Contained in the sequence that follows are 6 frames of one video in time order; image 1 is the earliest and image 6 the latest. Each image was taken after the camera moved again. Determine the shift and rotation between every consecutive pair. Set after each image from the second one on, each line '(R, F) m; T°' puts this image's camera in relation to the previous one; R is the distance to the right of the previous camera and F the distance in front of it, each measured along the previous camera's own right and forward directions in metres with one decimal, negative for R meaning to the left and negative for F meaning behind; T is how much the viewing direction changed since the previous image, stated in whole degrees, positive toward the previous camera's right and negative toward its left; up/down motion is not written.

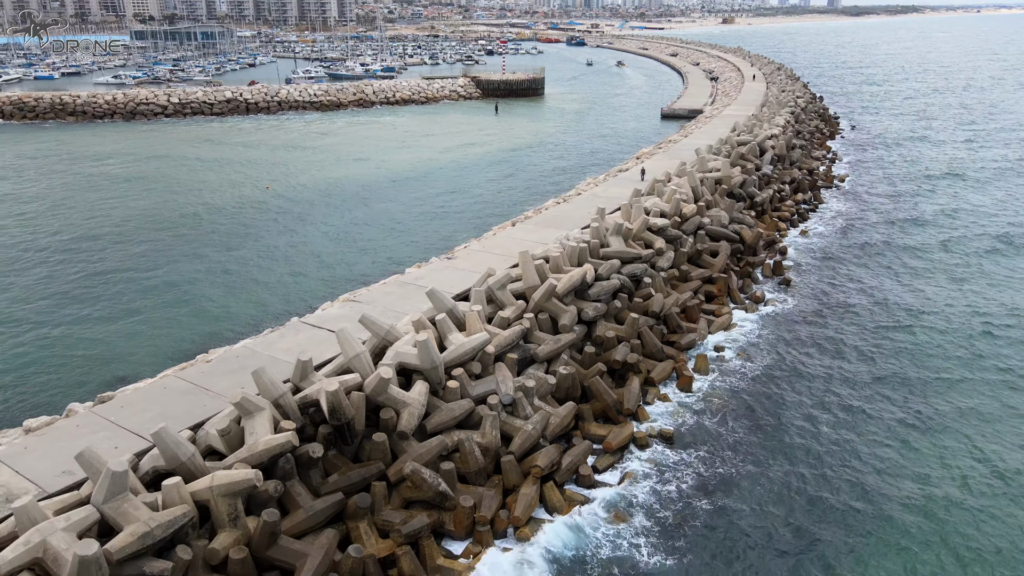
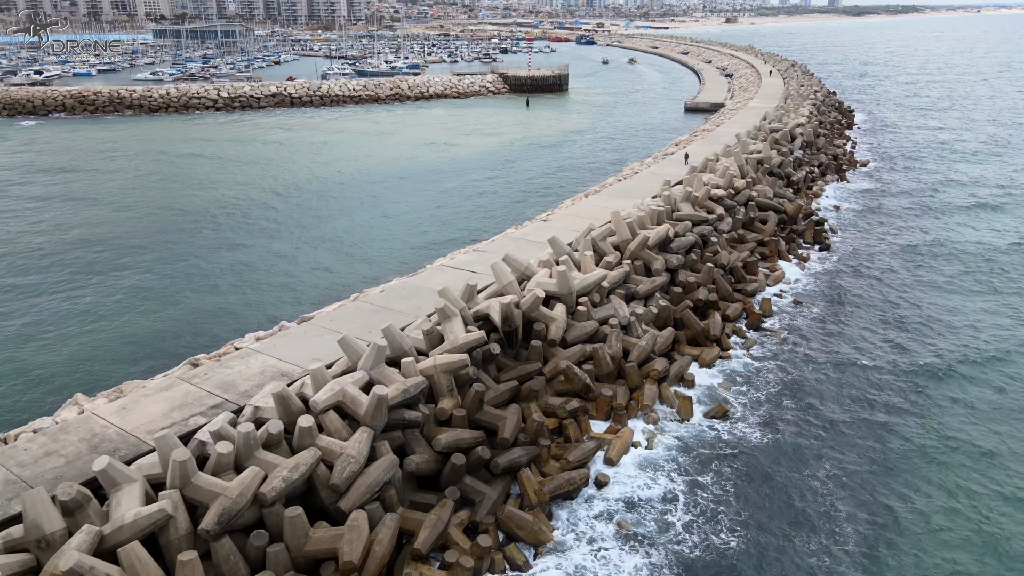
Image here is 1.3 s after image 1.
(-1.6, -2.0) m; 0°
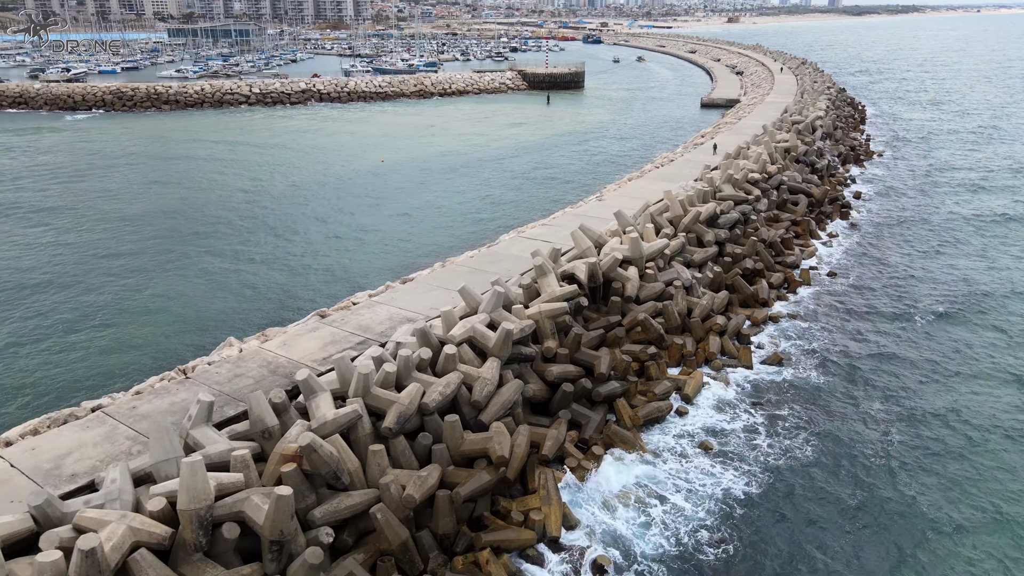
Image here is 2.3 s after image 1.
(-1.2, -1.3) m; 0°
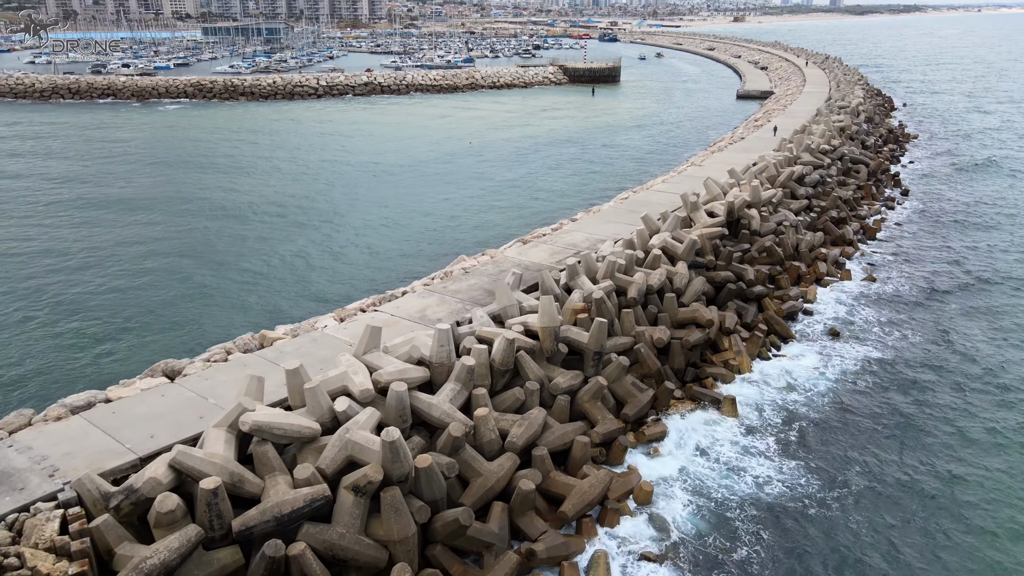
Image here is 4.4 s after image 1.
(-2.8, -3.0) m; 0°
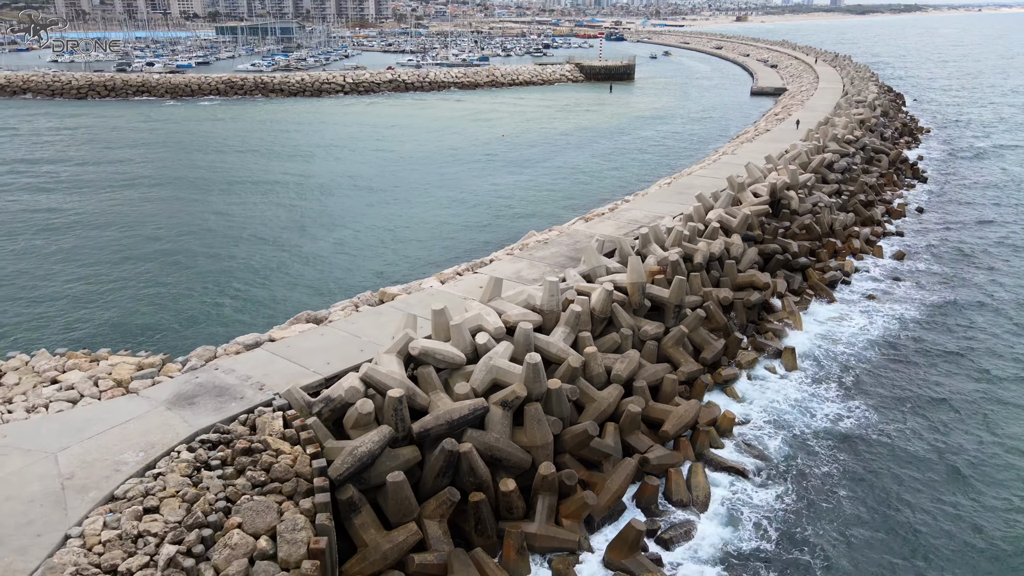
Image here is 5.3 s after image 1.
(-1.2, -1.3) m; 0°
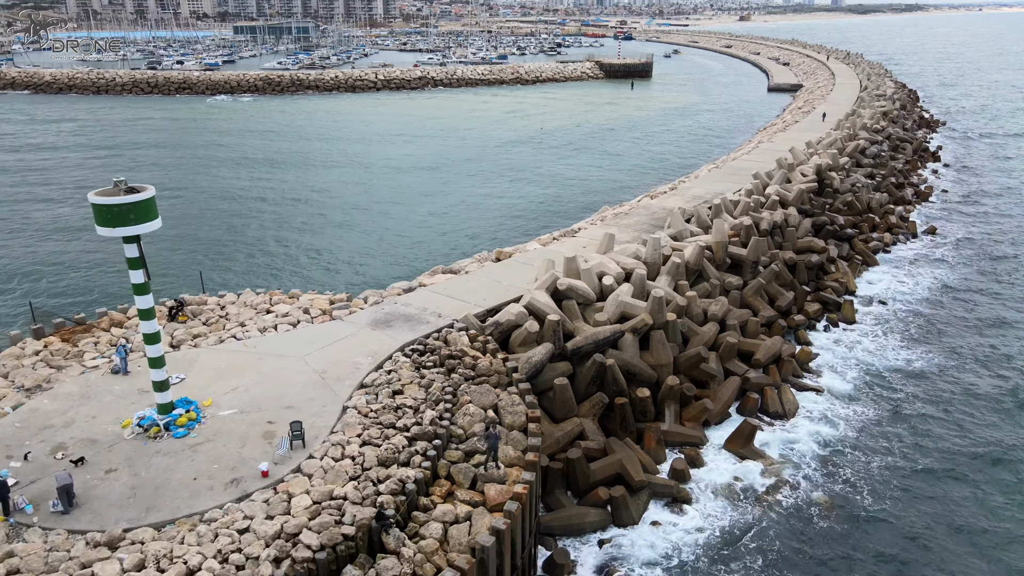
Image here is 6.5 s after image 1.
(-1.6, -1.7) m; 0°
